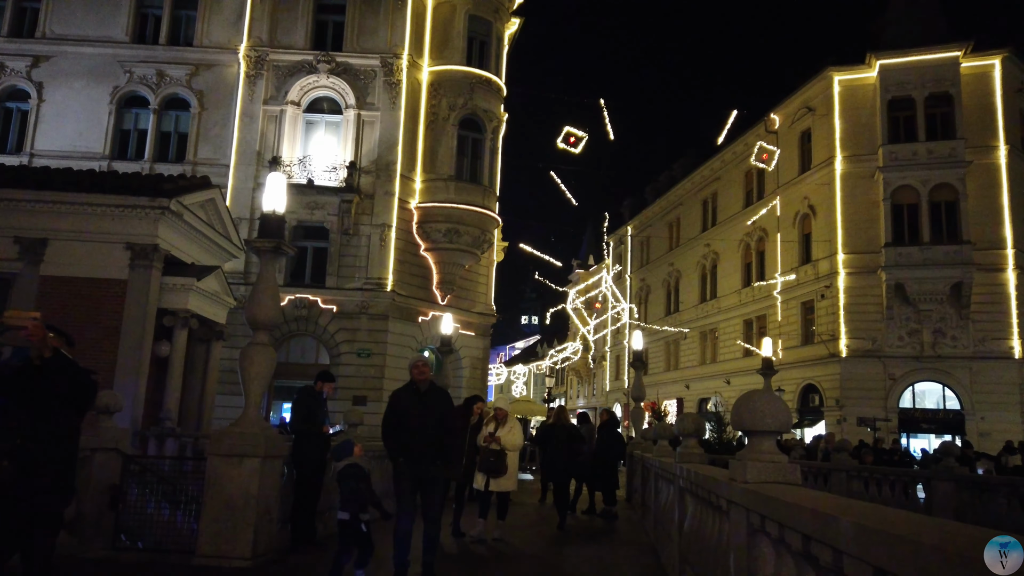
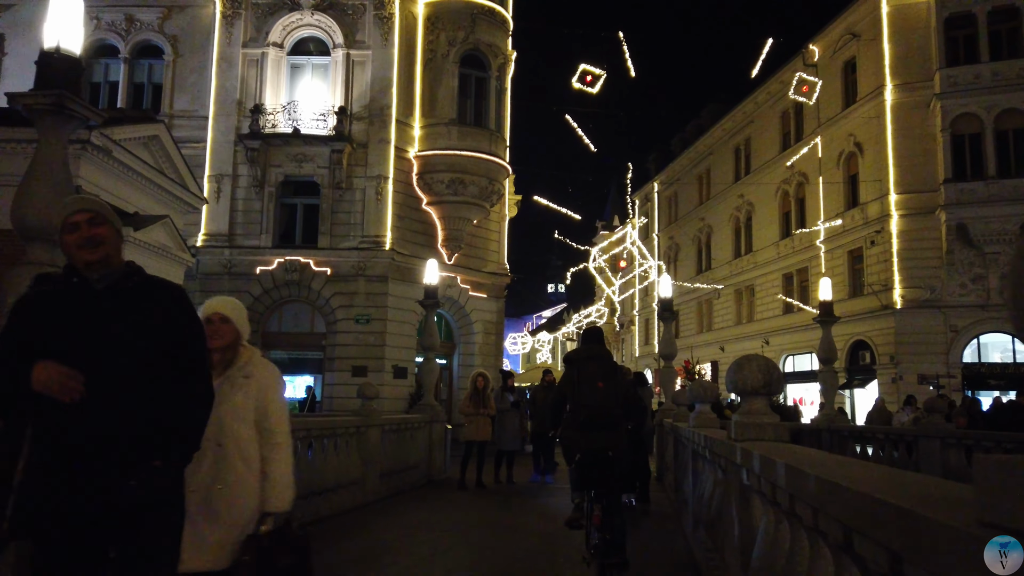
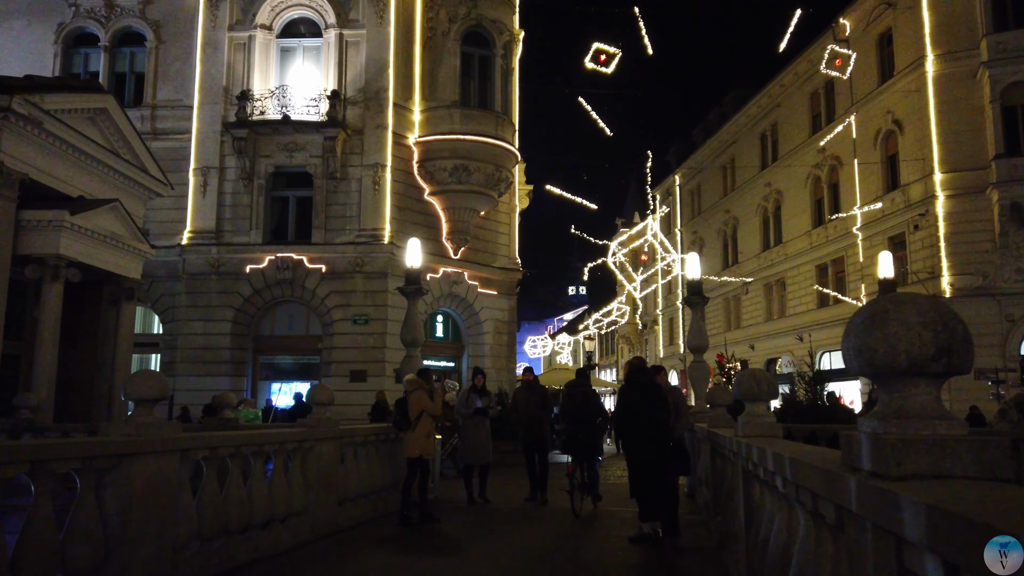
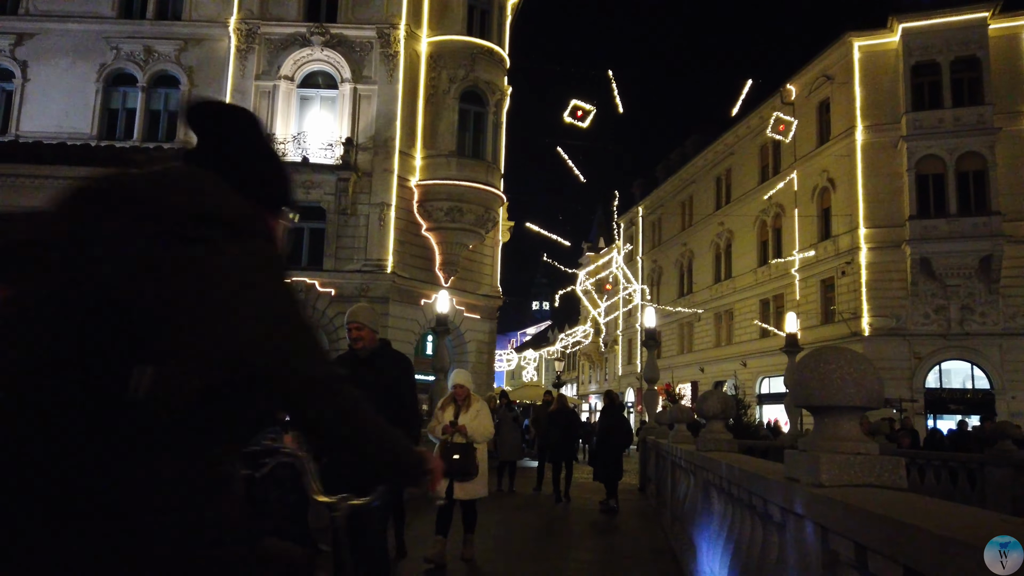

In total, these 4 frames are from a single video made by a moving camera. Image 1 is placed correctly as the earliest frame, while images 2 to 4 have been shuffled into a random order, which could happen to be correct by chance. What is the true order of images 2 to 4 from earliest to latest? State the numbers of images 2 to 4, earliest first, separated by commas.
4, 2, 3
